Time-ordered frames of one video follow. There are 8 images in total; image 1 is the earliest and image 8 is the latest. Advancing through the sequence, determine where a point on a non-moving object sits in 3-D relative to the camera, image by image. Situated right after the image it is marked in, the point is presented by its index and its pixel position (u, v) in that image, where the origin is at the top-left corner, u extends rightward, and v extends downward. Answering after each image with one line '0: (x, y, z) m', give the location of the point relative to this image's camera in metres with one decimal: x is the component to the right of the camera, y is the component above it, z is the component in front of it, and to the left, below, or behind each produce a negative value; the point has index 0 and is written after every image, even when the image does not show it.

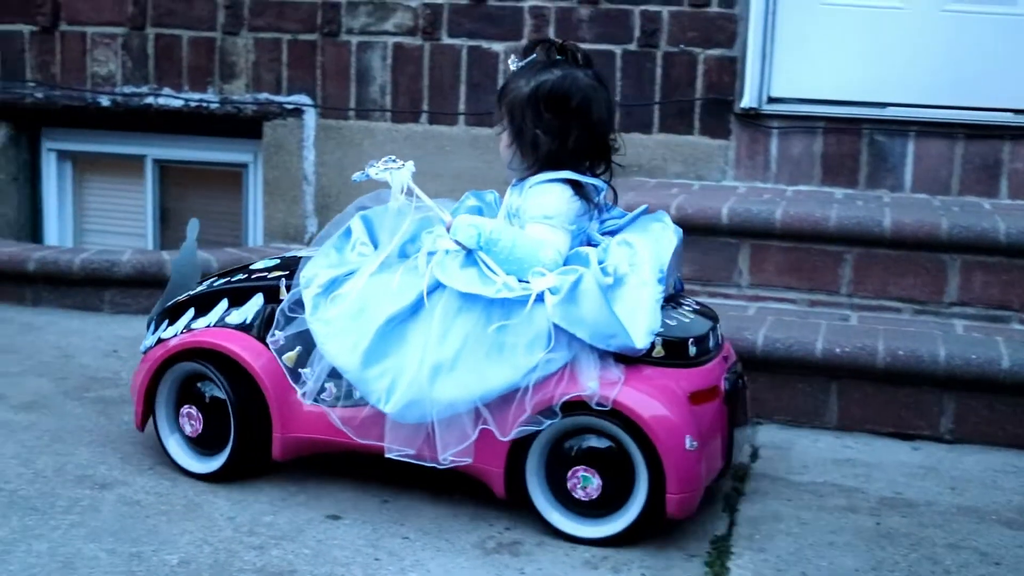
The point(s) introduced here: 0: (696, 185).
0: (+0.7, +0.4, +5.4) m
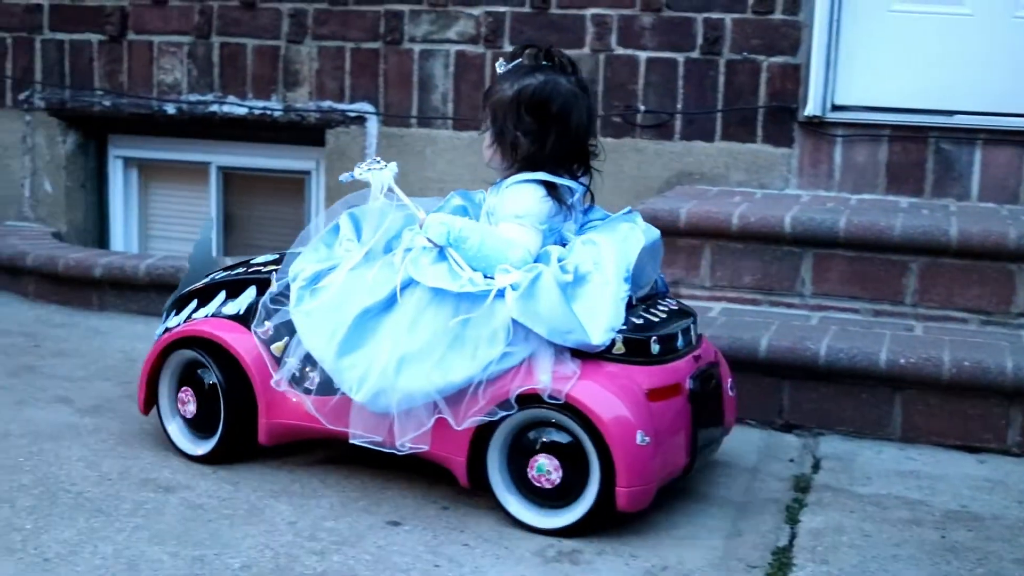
0: (+1.0, +0.4, +5.4) m
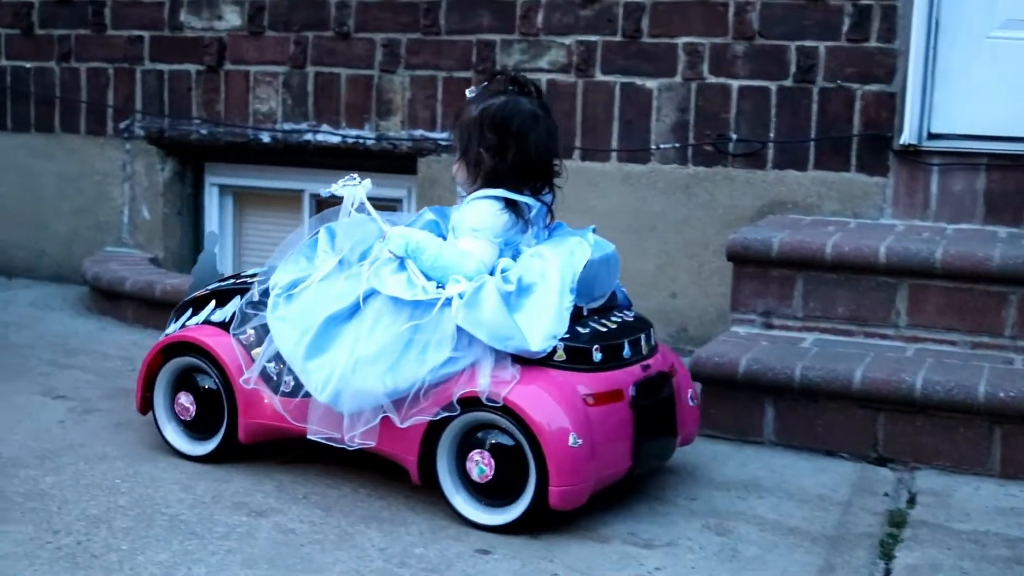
0: (+1.3, +0.2, +5.3) m
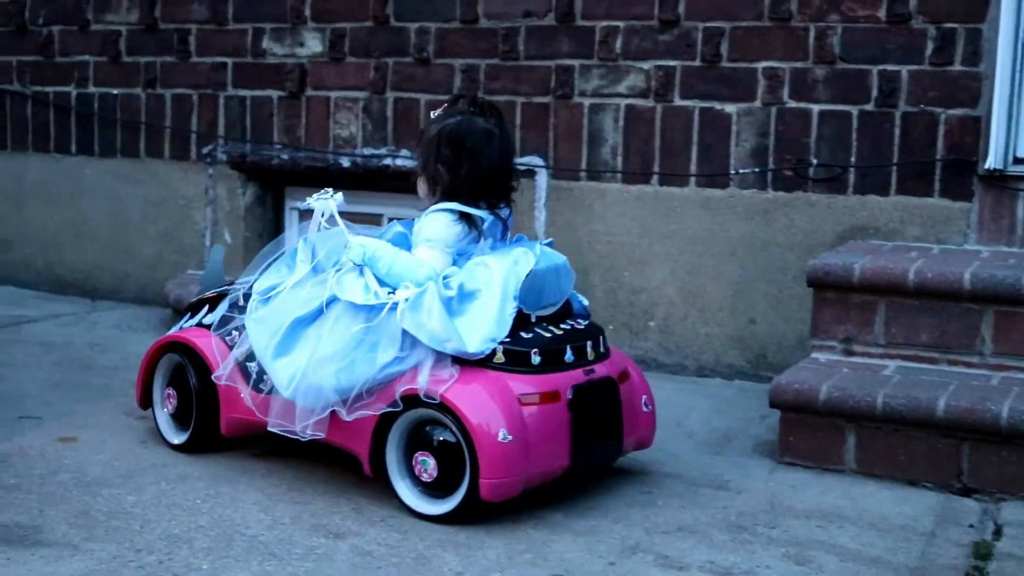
0: (+1.6, +0.1, +5.3) m
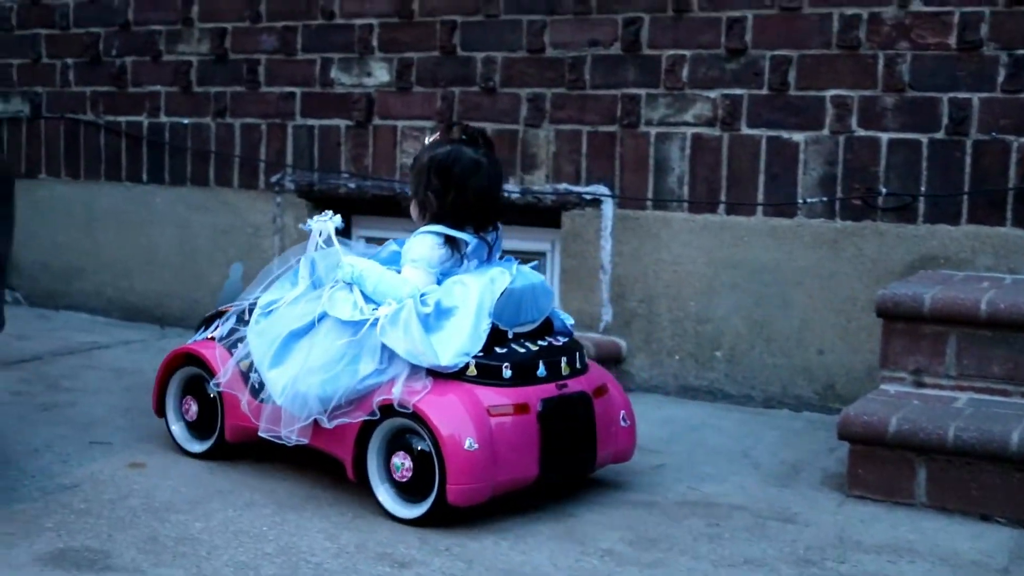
0: (+1.9, 0.0, +5.2) m
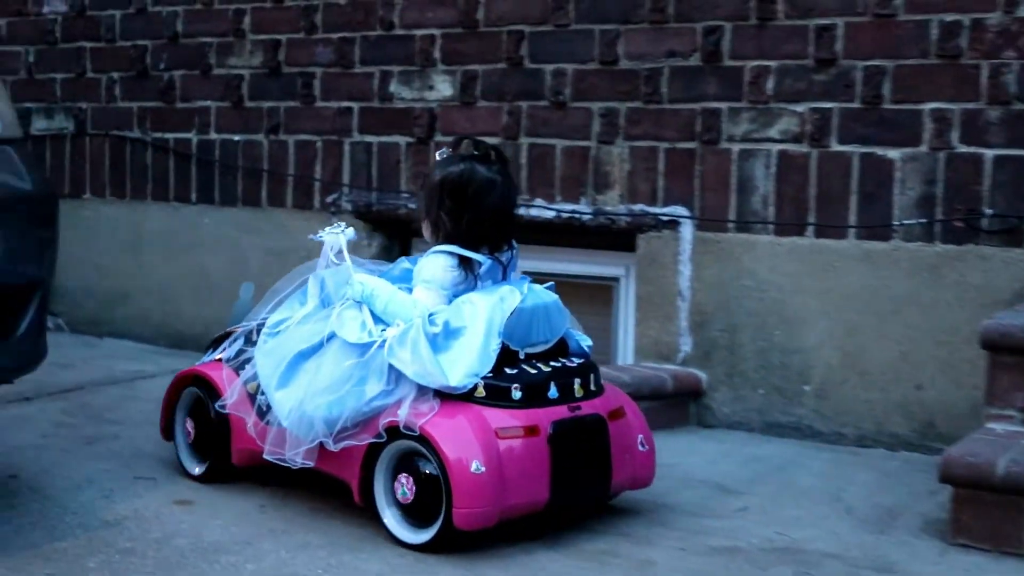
0: (+2.1, -0.1, +4.7) m
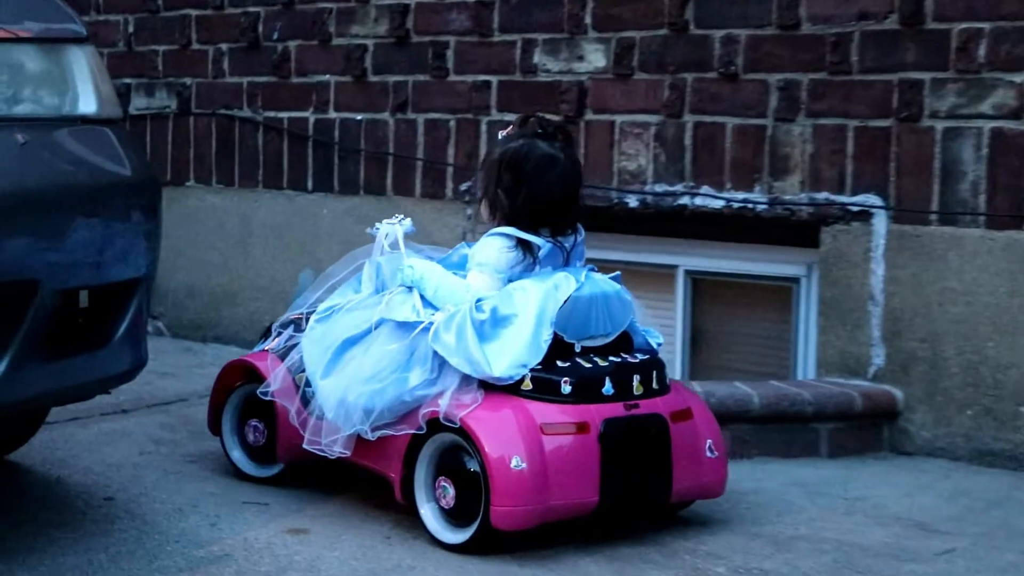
0: (+2.6, -0.1, +3.8) m
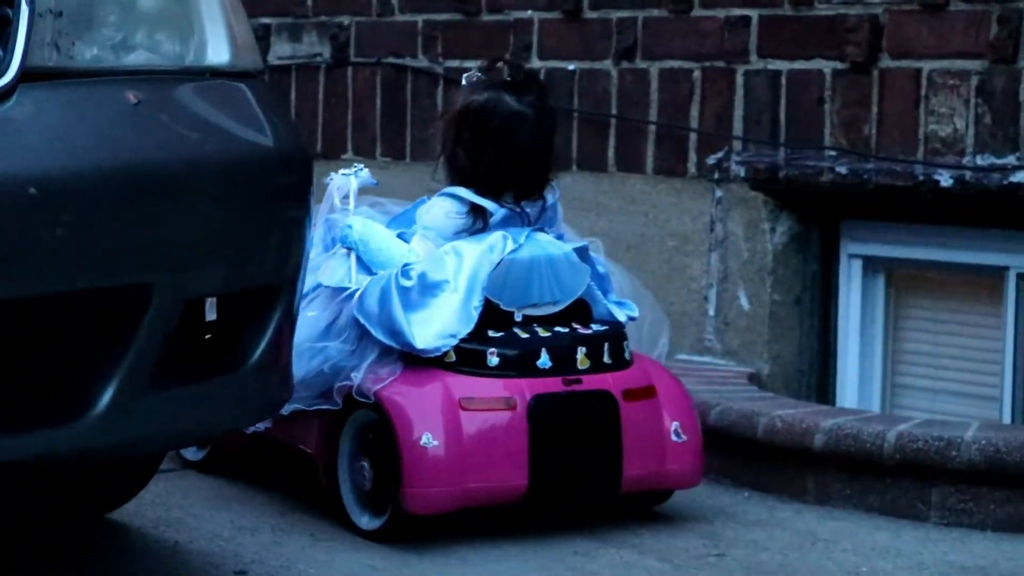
0: (+3.2, -0.1, +2.3) m
